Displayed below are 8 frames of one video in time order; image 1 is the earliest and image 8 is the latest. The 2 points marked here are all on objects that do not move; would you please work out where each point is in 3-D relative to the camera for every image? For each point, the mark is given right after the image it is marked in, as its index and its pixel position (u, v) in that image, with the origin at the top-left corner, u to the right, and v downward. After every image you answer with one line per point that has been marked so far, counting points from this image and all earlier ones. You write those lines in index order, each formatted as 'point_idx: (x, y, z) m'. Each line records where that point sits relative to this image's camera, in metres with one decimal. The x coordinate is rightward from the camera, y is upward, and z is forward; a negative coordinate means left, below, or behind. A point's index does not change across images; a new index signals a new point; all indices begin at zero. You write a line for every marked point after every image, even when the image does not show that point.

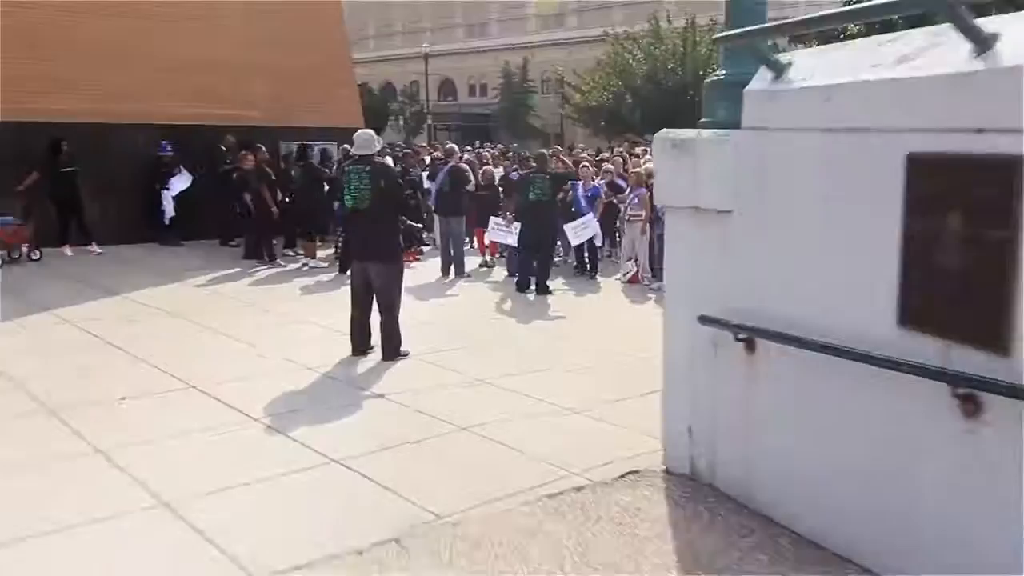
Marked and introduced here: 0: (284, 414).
0: (-1.8, -1.0, +6.6) m
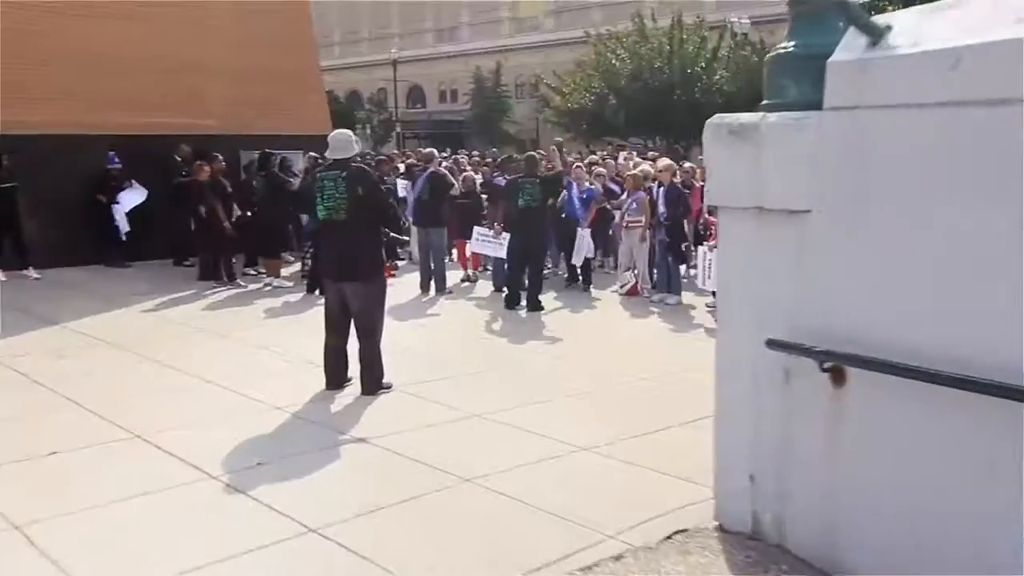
0: (-1.7, -1.2, +5.5) m
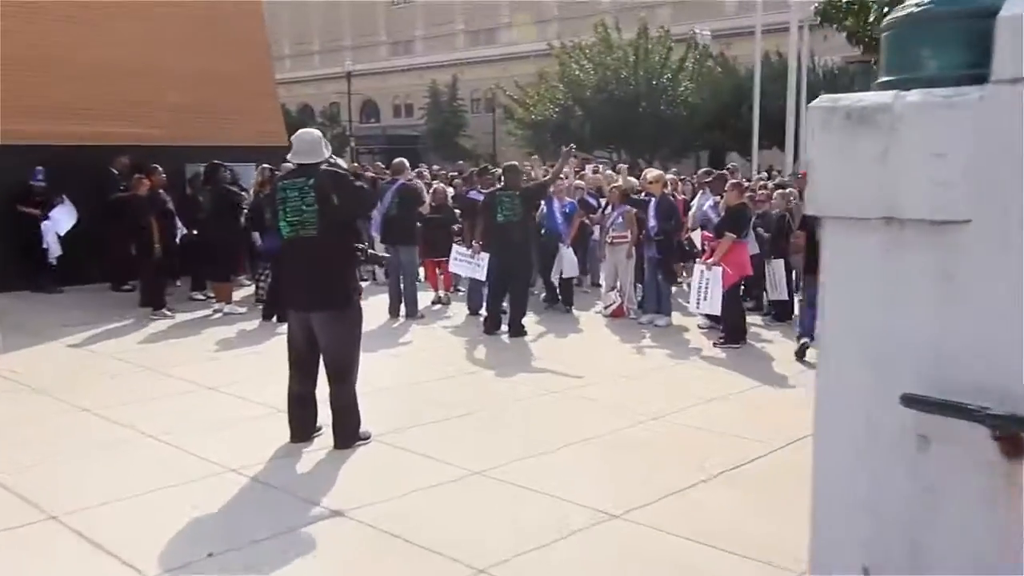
0: (-1.6, -1.4, +4.3) m
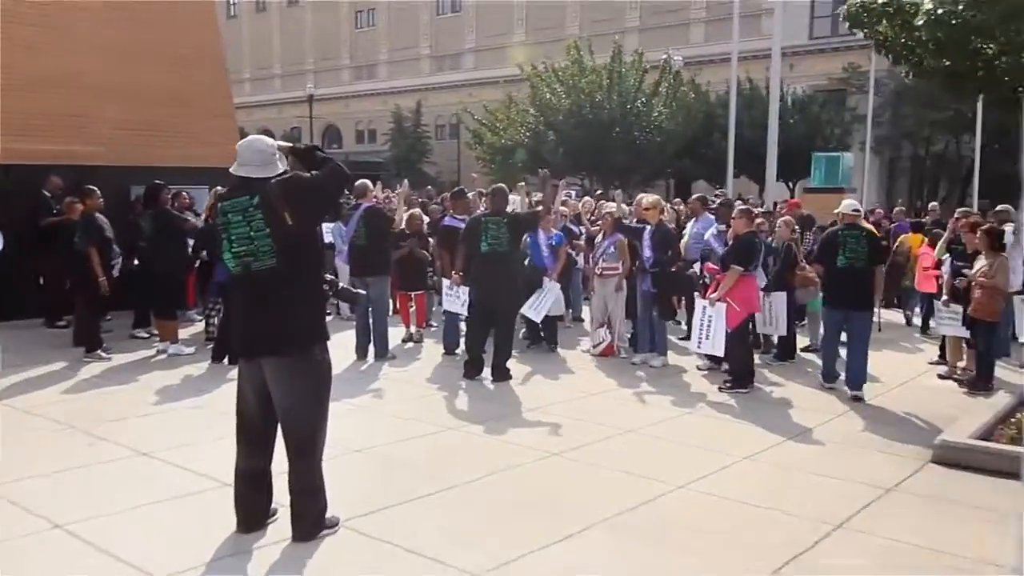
0: (-1.5, -1.6, +3.0) m
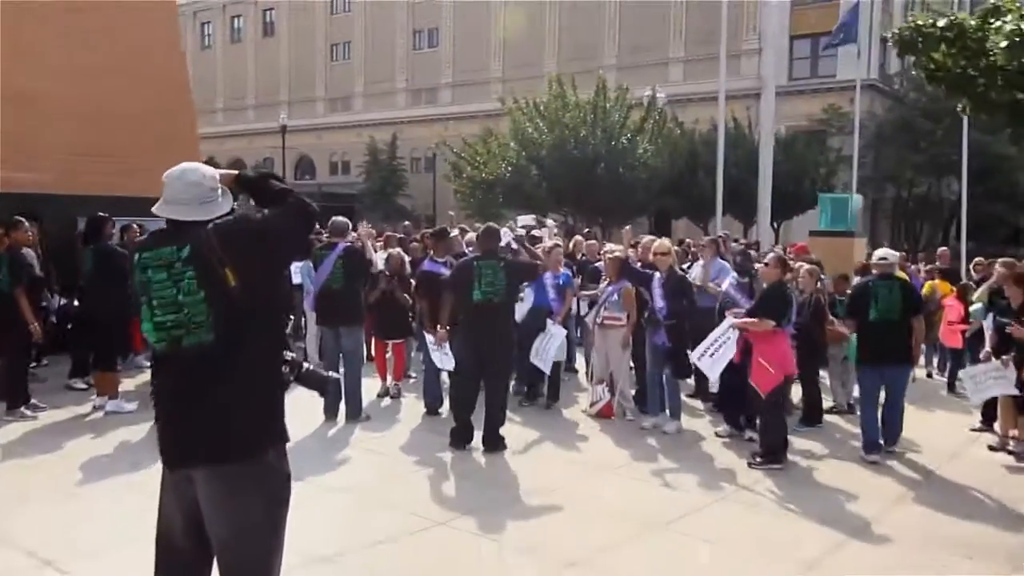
0: (-1.4, -1.9, +1.6) m
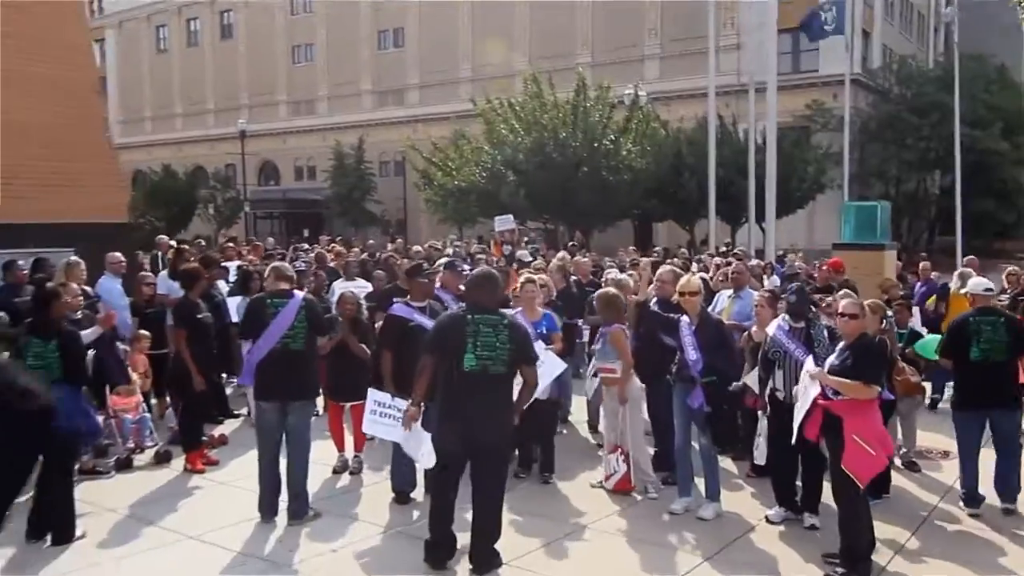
0: (-1.1, -2.3, -0.5) m
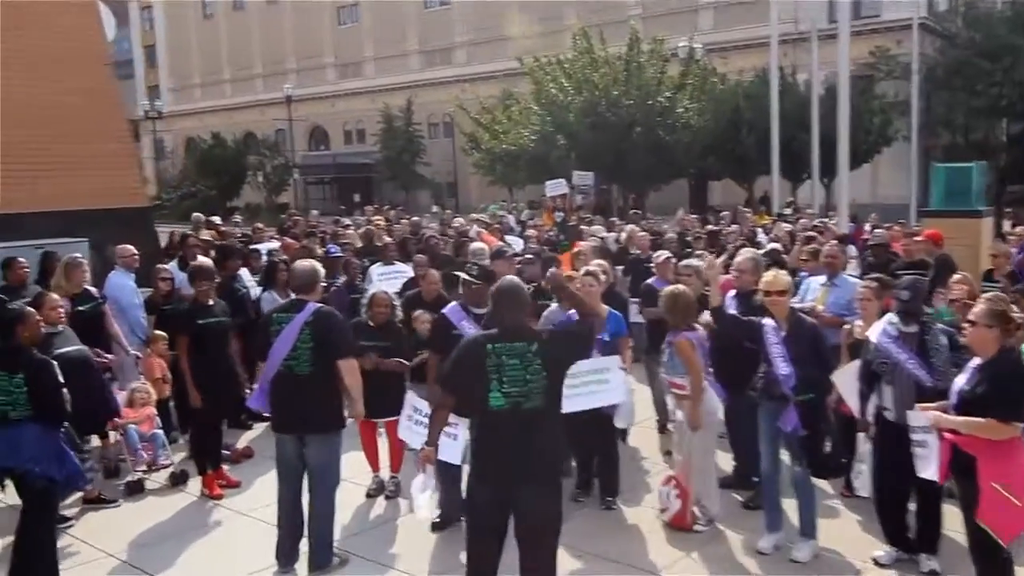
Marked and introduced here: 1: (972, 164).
0: (-1.2, -2.7, -1.3) m
1: (+7.7, +2.0, +13.9) m
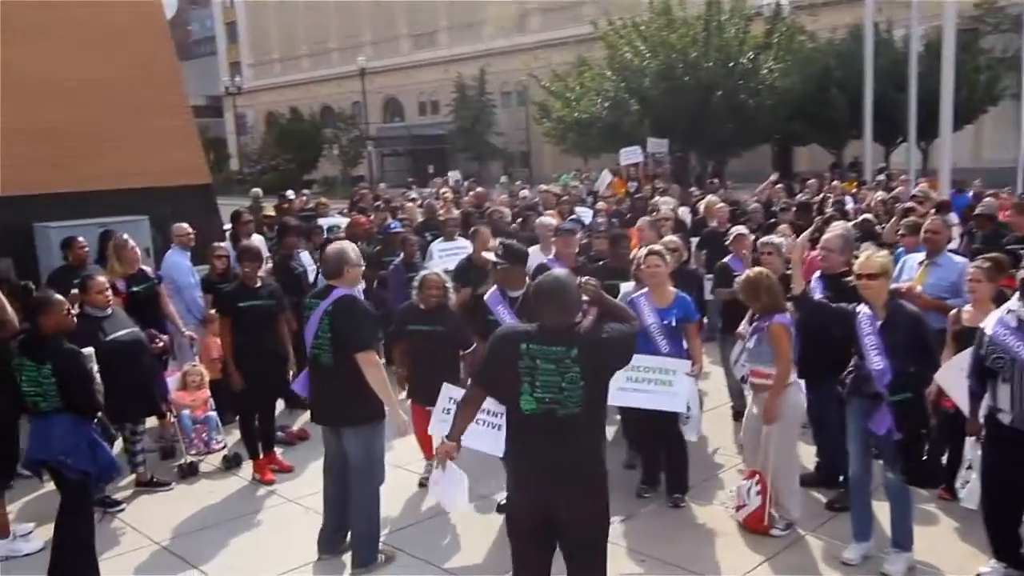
0: (-1.5, -2.9, -1.8) m
1: (+8.7, +2.4, +12.4) m
